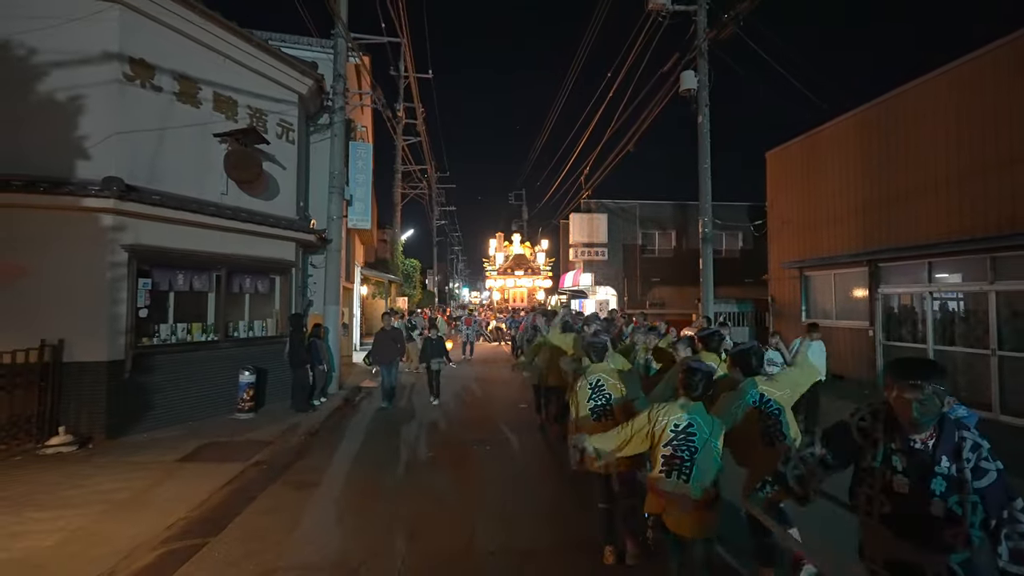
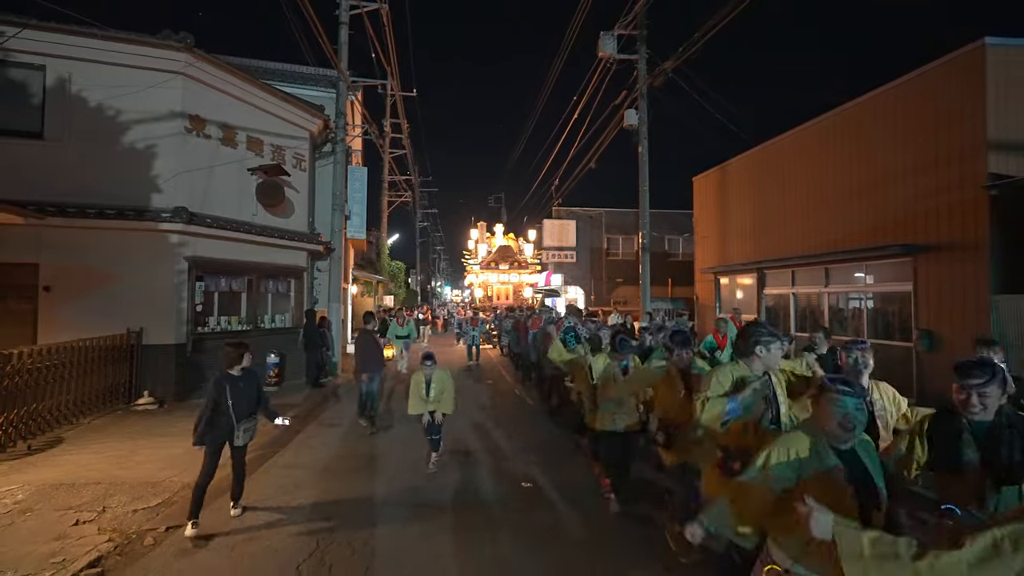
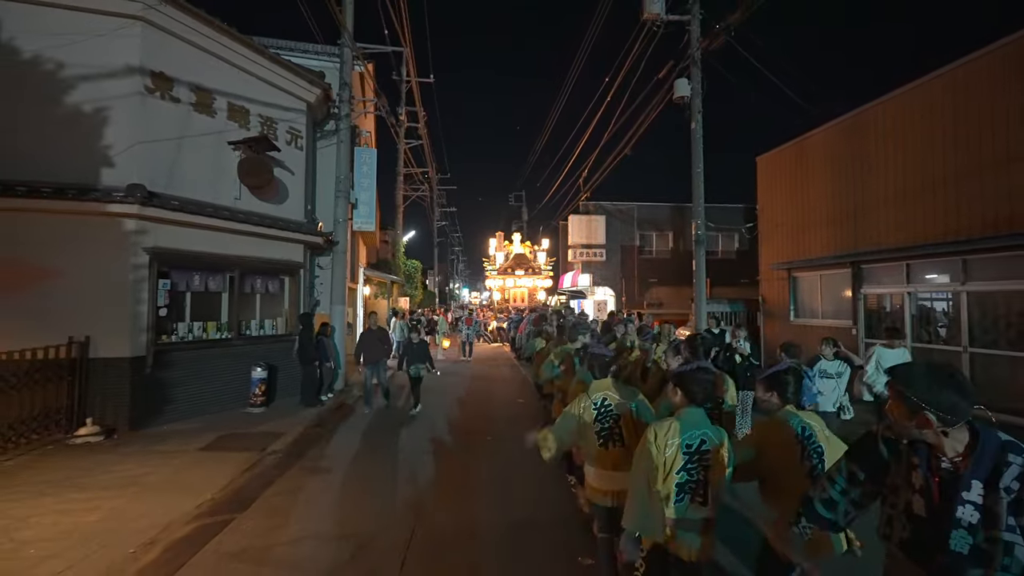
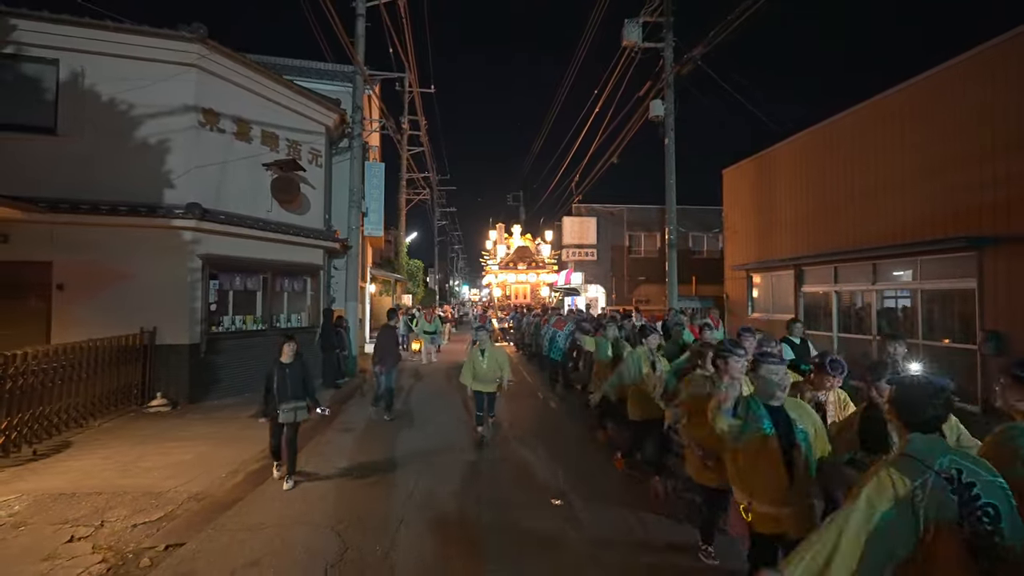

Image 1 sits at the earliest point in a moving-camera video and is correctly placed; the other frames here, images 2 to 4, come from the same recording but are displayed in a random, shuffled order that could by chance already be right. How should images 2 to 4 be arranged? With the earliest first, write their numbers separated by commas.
3, 4, 2
